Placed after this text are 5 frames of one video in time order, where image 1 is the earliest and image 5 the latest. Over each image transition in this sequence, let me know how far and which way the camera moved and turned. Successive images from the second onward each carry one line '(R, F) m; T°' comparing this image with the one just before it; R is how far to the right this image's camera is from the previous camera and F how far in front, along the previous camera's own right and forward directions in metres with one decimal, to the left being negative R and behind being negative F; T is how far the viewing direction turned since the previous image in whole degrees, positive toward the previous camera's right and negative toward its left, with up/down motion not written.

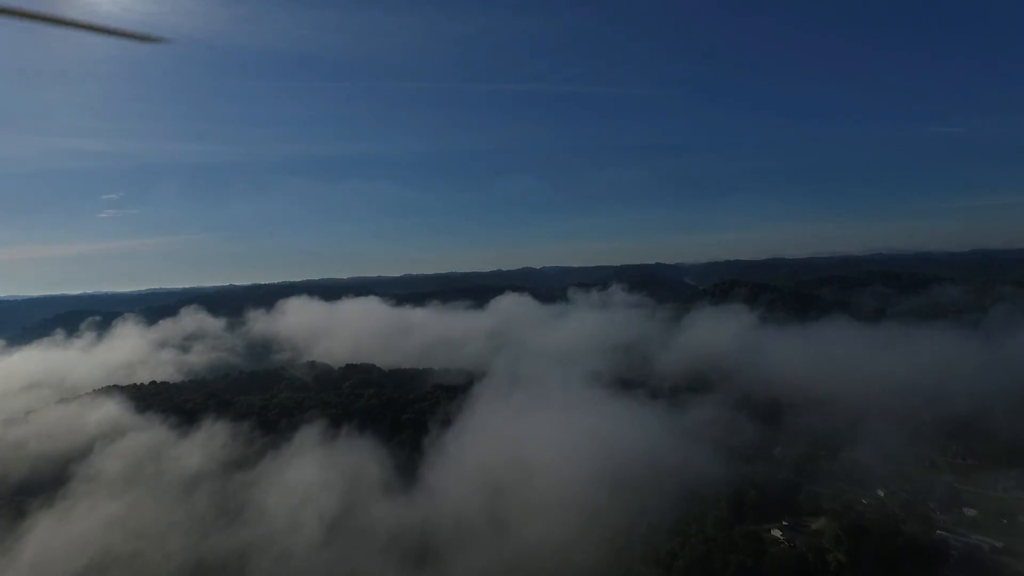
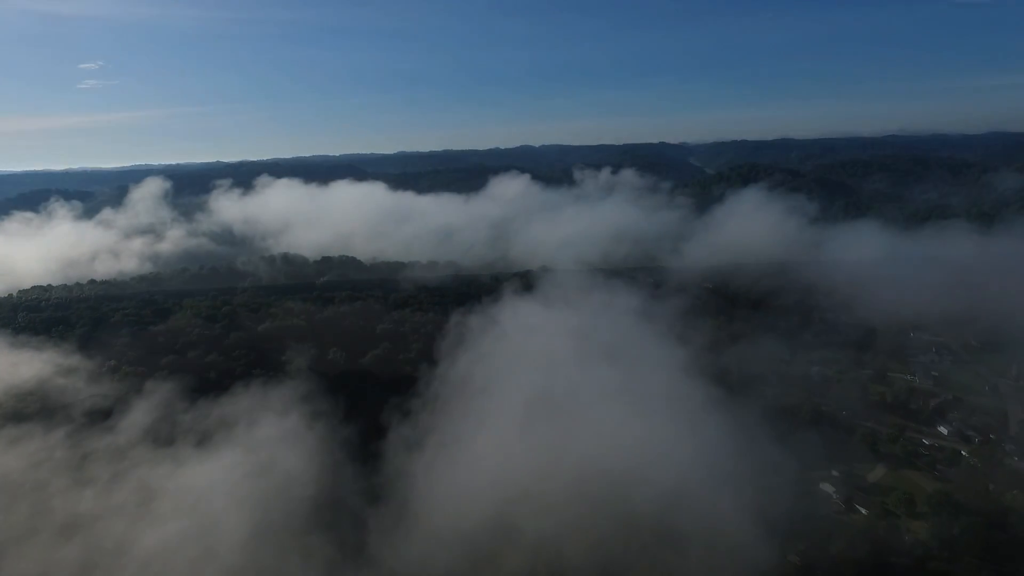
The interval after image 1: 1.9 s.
(-0.1, +2.2) m; 0°
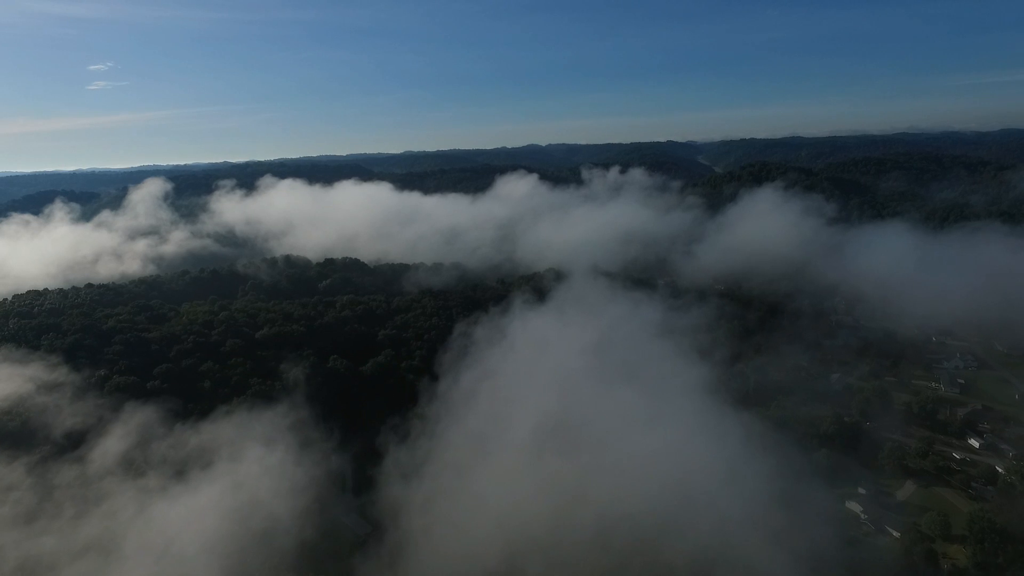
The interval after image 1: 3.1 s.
(0.0, +1.6) m; -1°
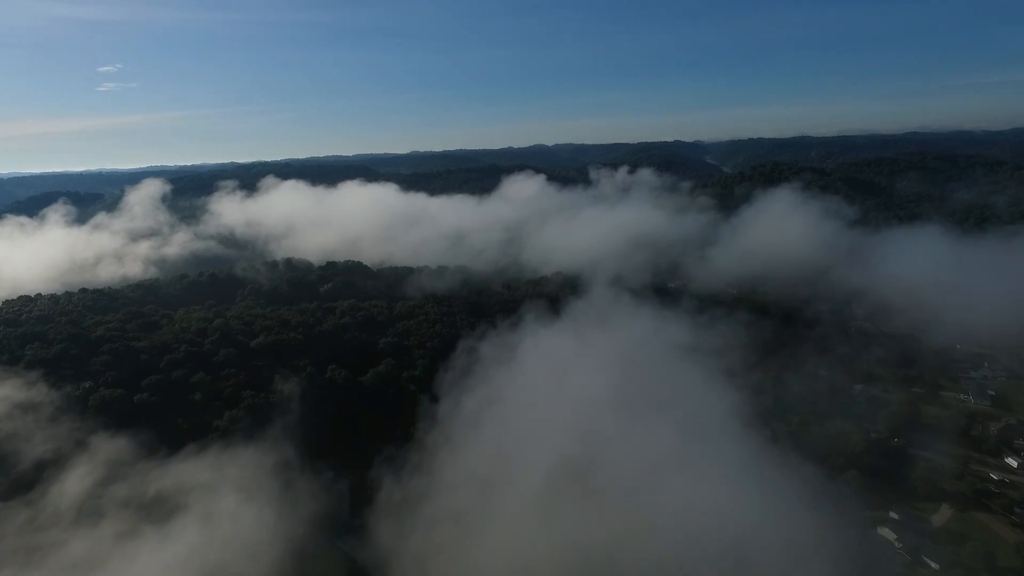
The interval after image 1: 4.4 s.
(0.0, +1.9) m; -1°
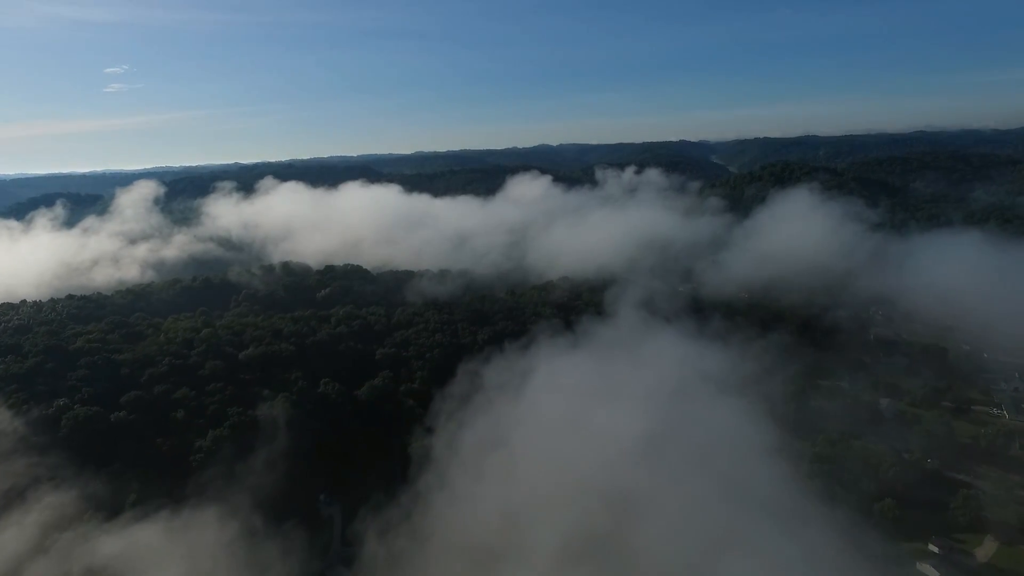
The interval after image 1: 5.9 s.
(0.0, +2.3) m; 0°
